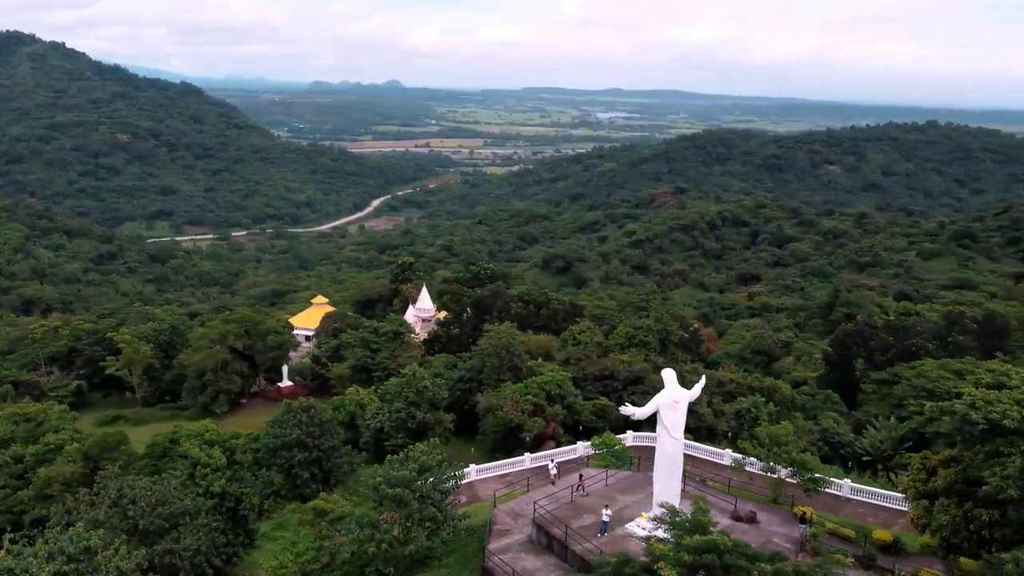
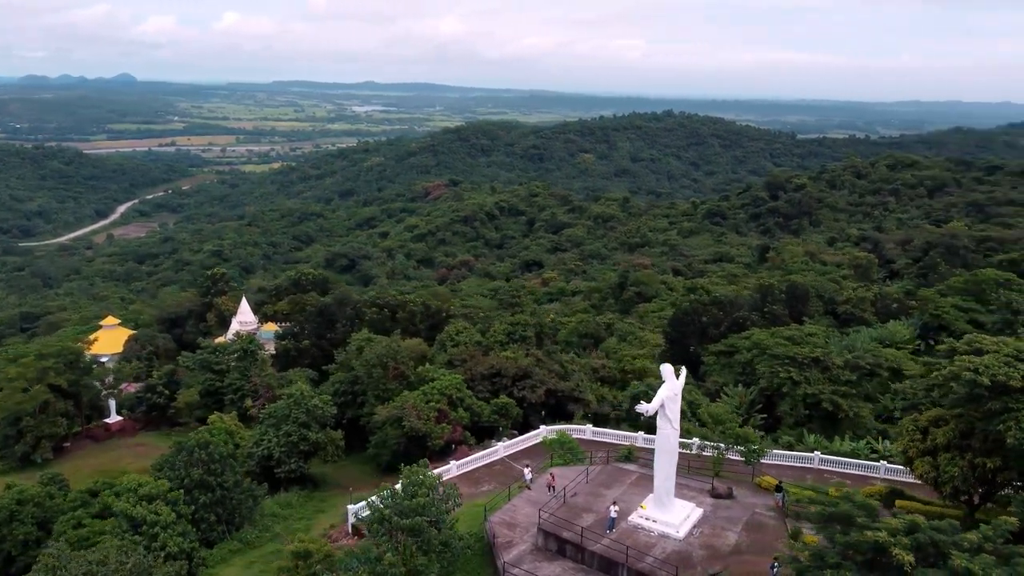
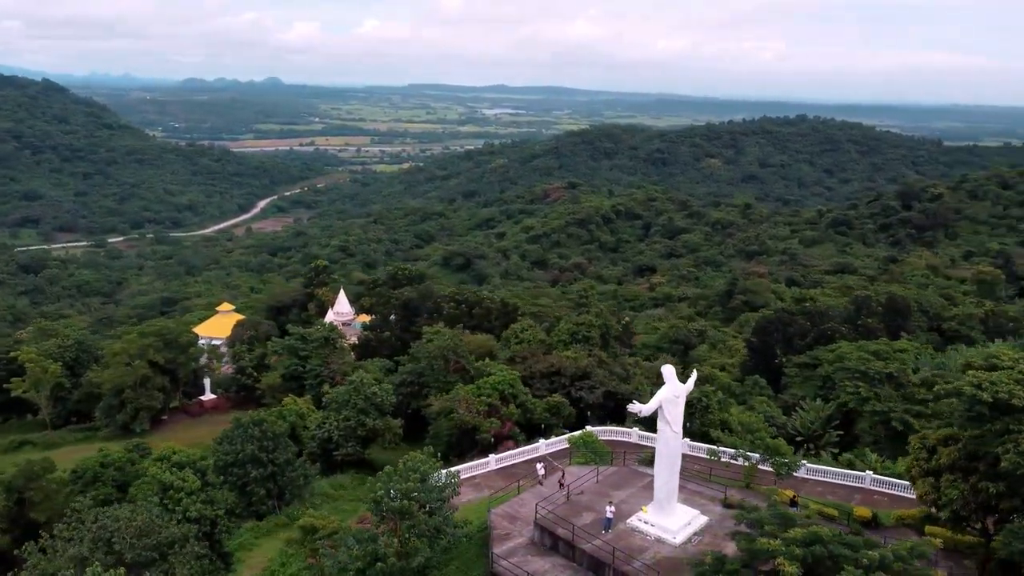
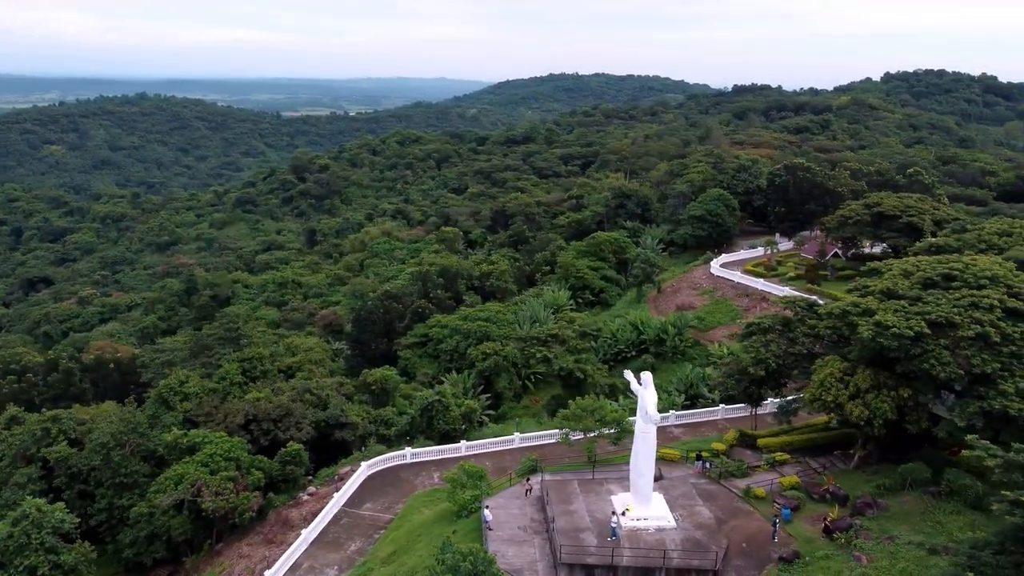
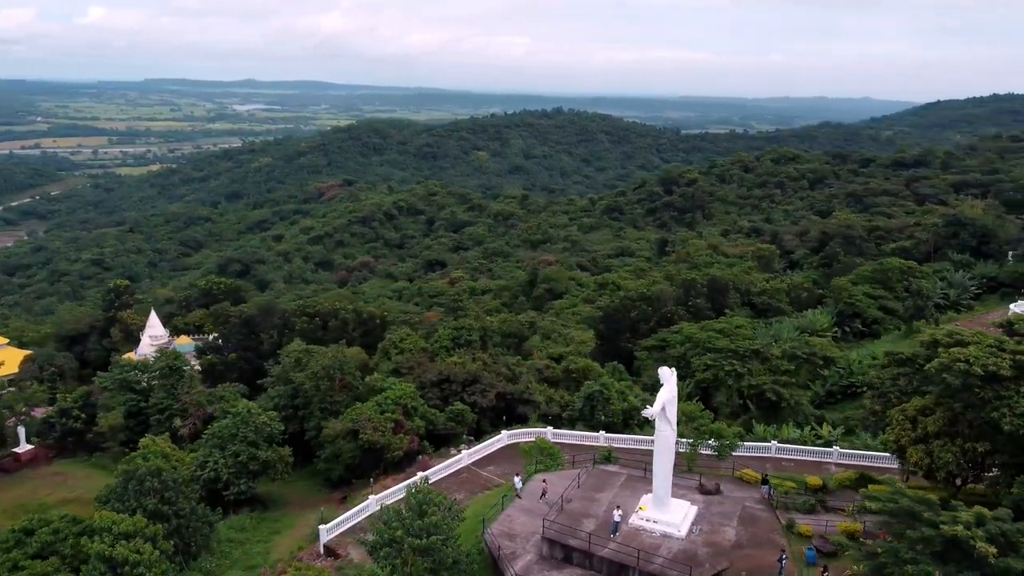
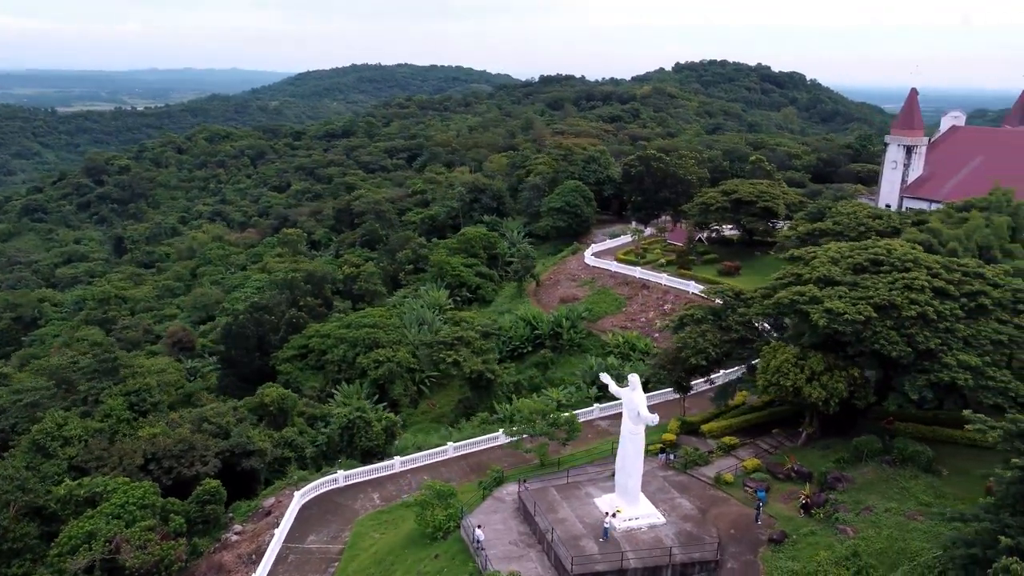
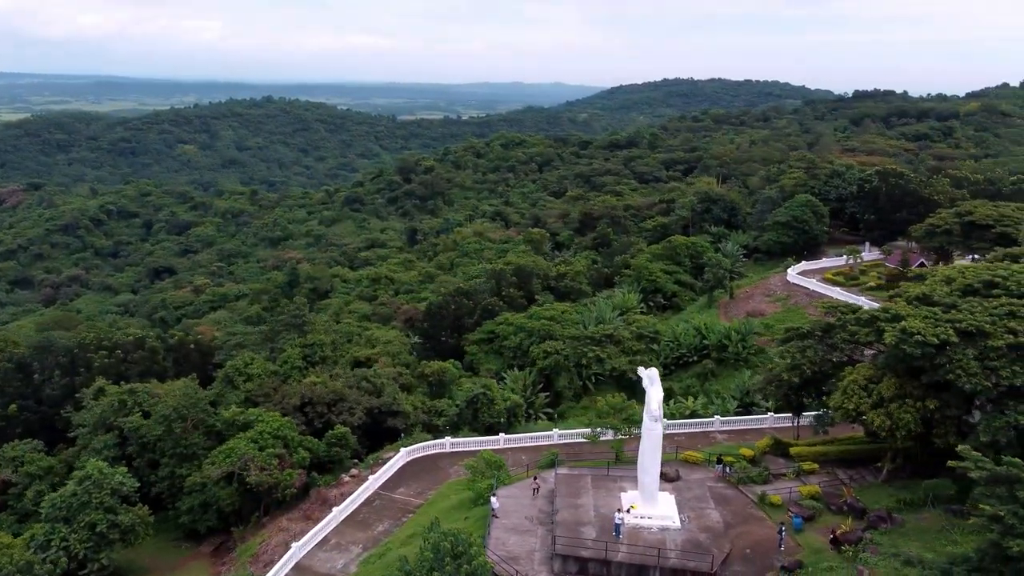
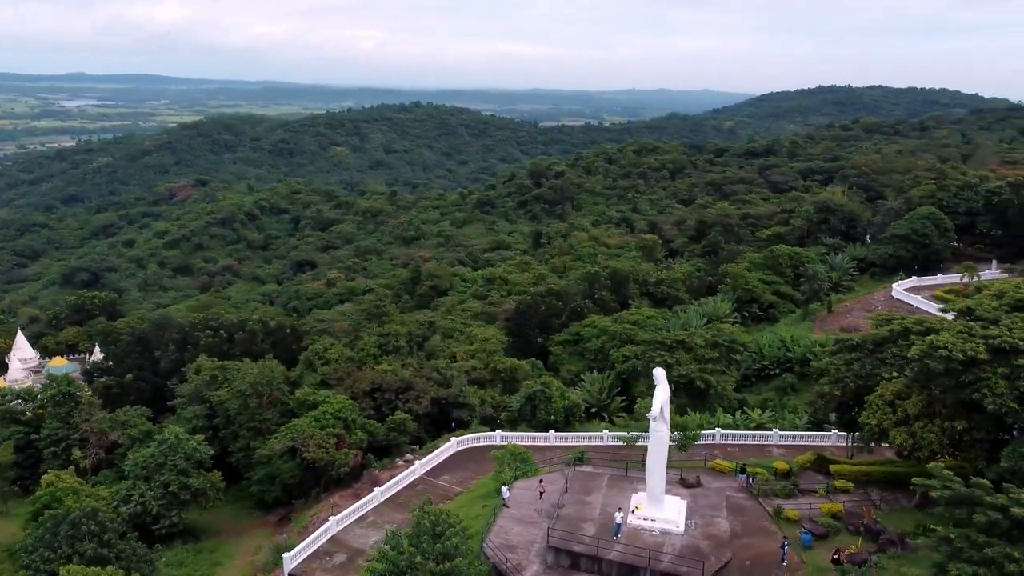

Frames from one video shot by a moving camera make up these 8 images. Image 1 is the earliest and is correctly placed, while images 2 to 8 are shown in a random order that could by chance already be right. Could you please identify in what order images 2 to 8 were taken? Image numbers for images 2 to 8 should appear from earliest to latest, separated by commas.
3, 2, 5, 8, 7, 4, 6
